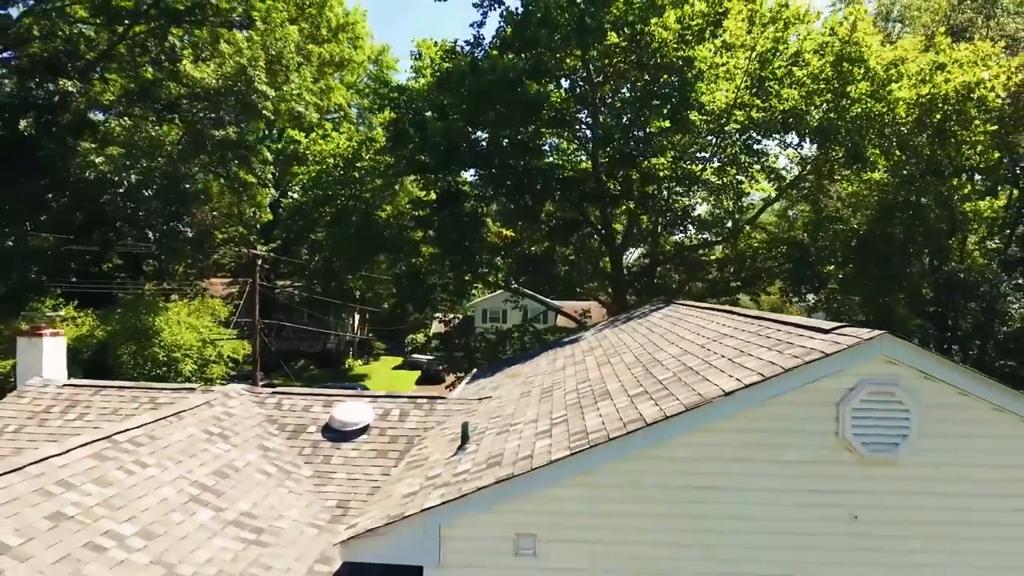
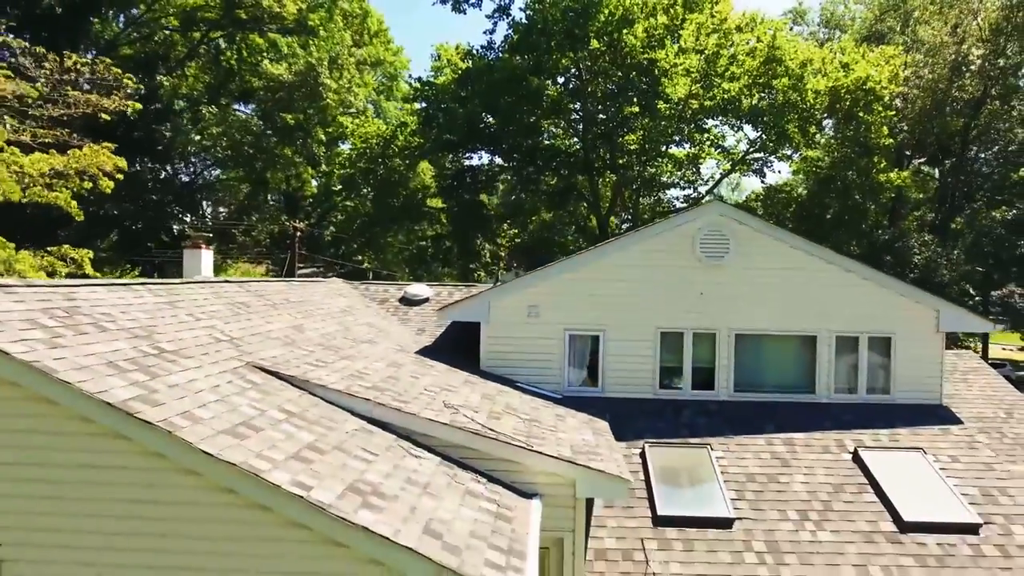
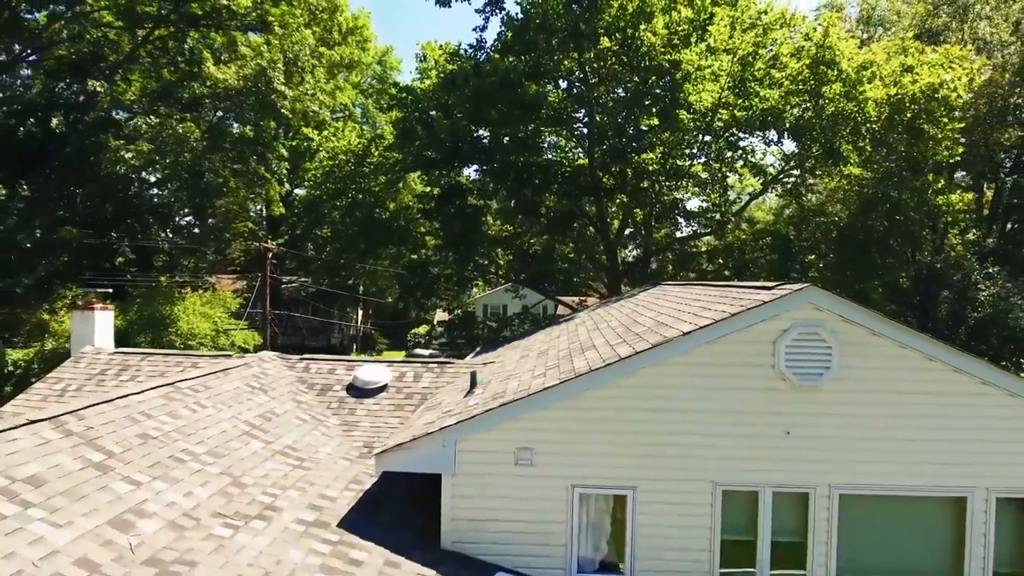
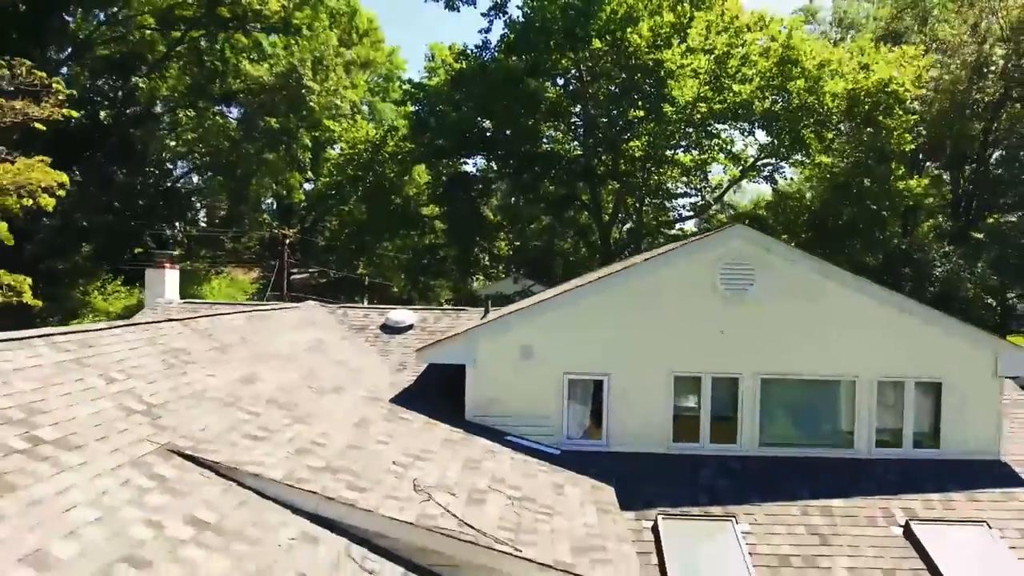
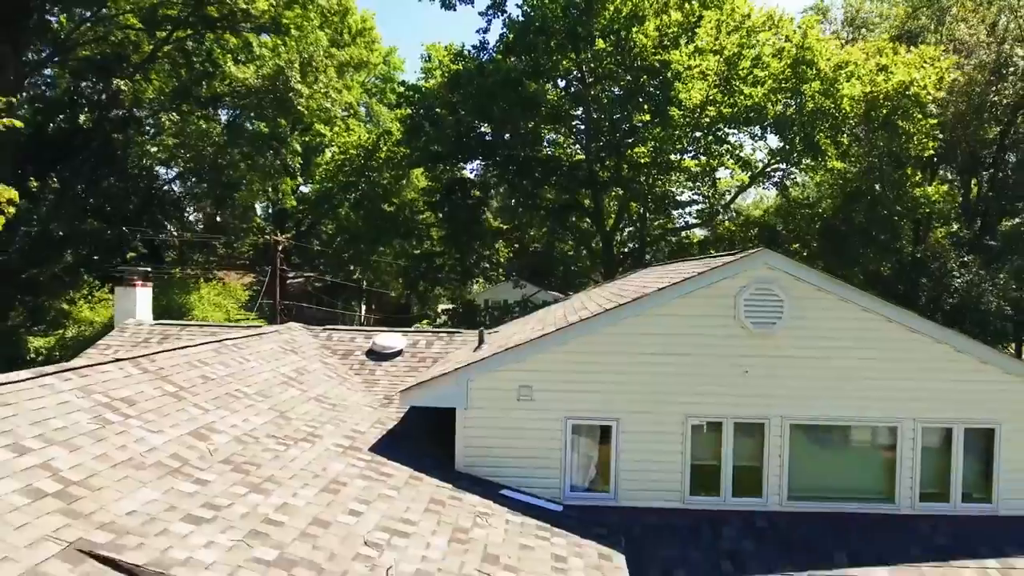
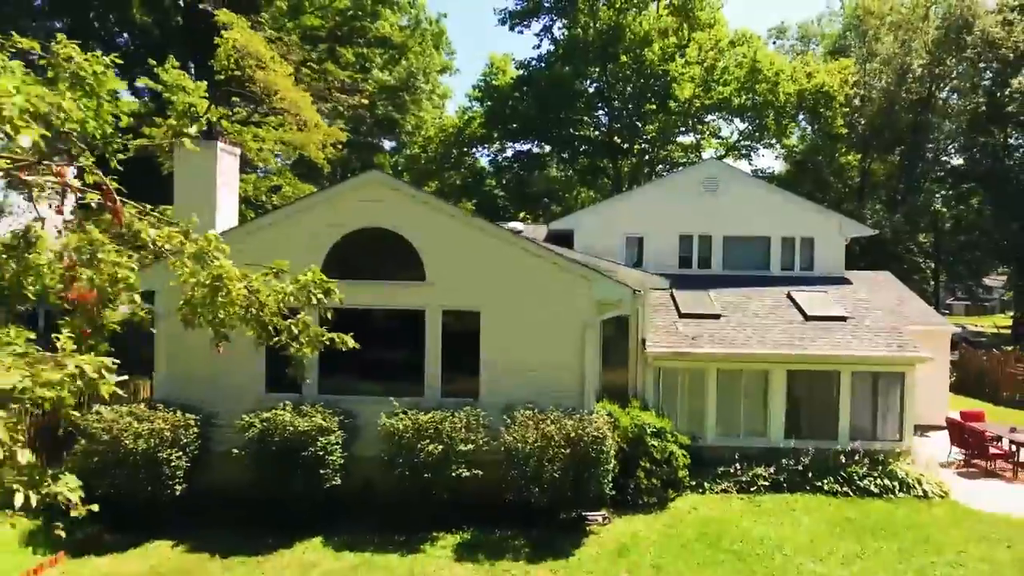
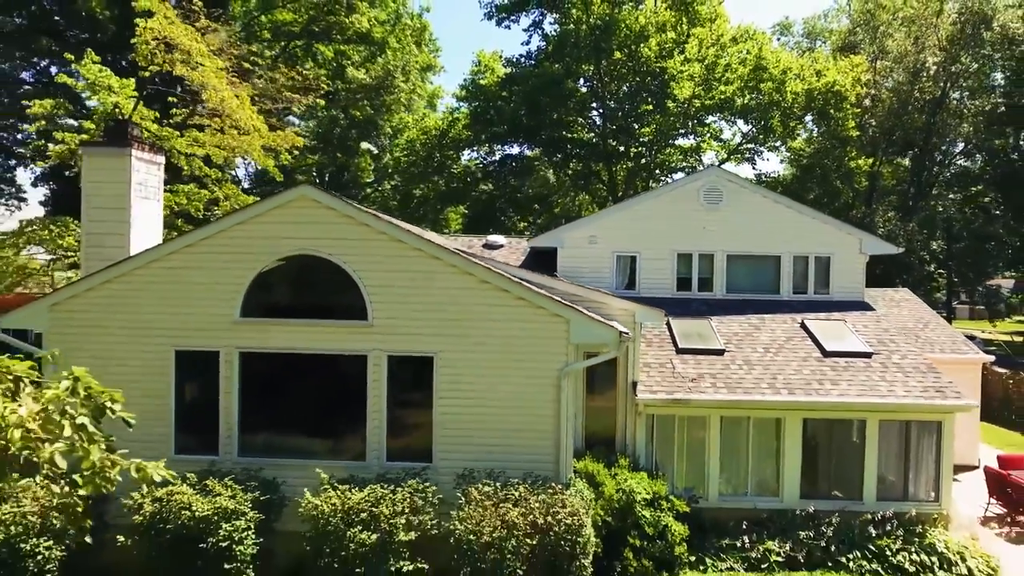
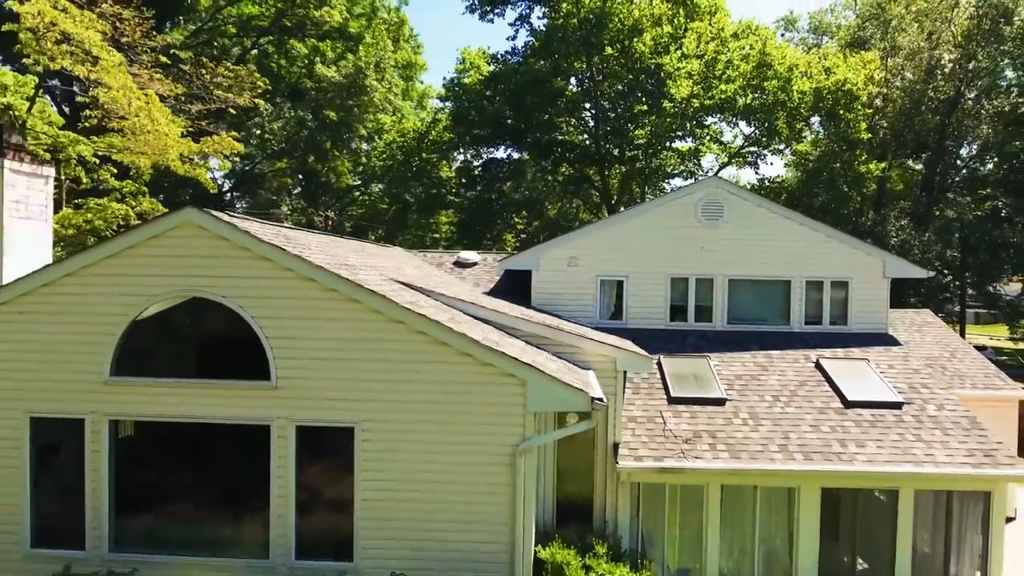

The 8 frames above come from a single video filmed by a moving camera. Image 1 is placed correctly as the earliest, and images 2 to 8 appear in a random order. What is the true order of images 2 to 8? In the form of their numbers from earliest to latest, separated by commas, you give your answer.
3, 5, 4, 2, 8, 7, 6
